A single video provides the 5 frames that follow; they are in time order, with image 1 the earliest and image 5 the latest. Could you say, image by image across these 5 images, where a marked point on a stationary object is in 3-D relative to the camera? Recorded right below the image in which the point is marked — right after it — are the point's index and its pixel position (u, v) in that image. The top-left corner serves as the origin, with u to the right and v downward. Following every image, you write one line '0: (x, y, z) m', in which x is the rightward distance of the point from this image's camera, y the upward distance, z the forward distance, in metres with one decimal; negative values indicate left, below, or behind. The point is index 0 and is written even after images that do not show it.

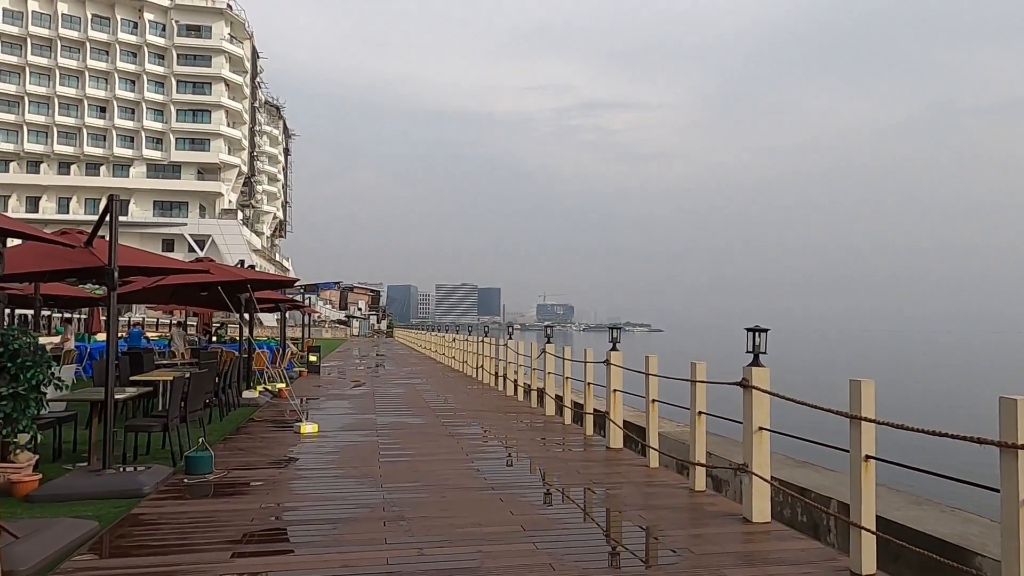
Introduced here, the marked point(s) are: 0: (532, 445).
0: (+0.2, -1.9, +8.6) m
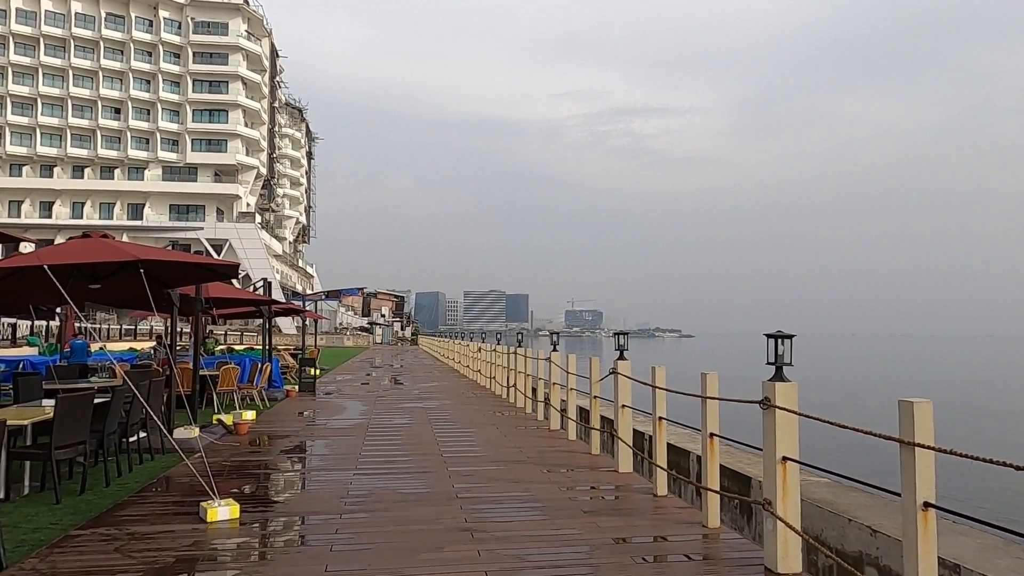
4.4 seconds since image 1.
0: (+0.7, -1.7, +4.6) m
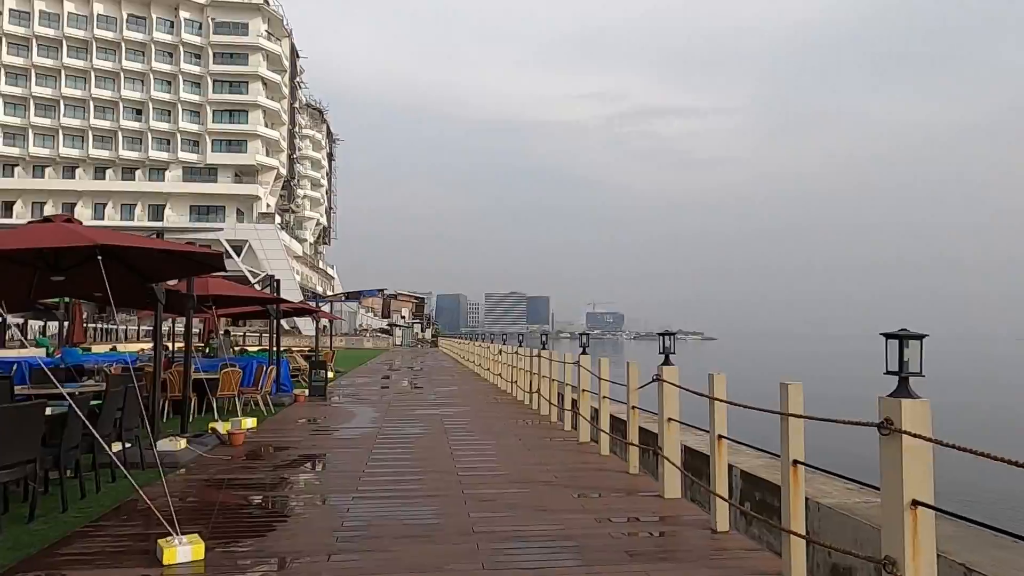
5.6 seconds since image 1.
0: (+0.8, -1.6, +3.5) m
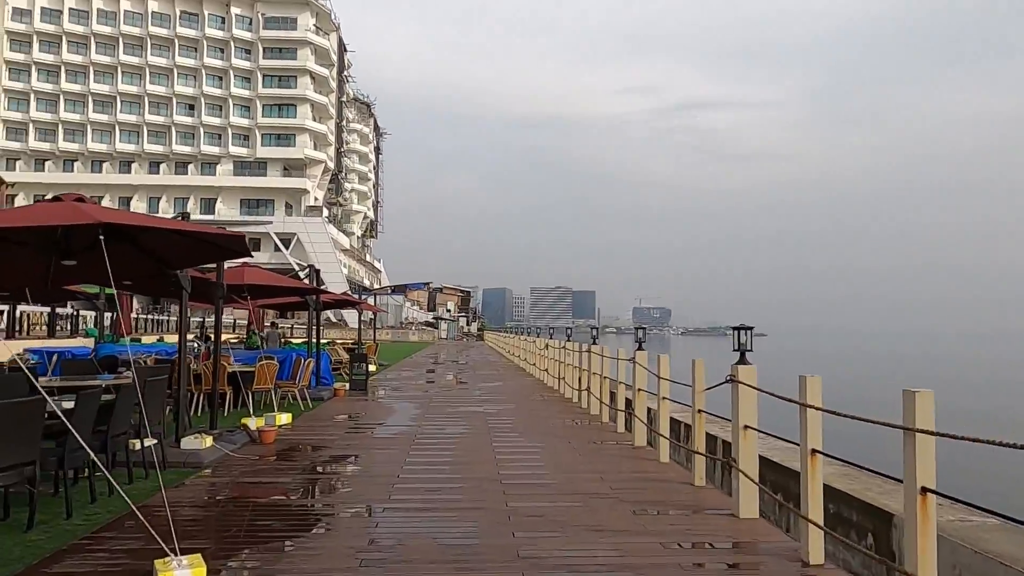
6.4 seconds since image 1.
0: (+1.0, -1.6, +2.7) m
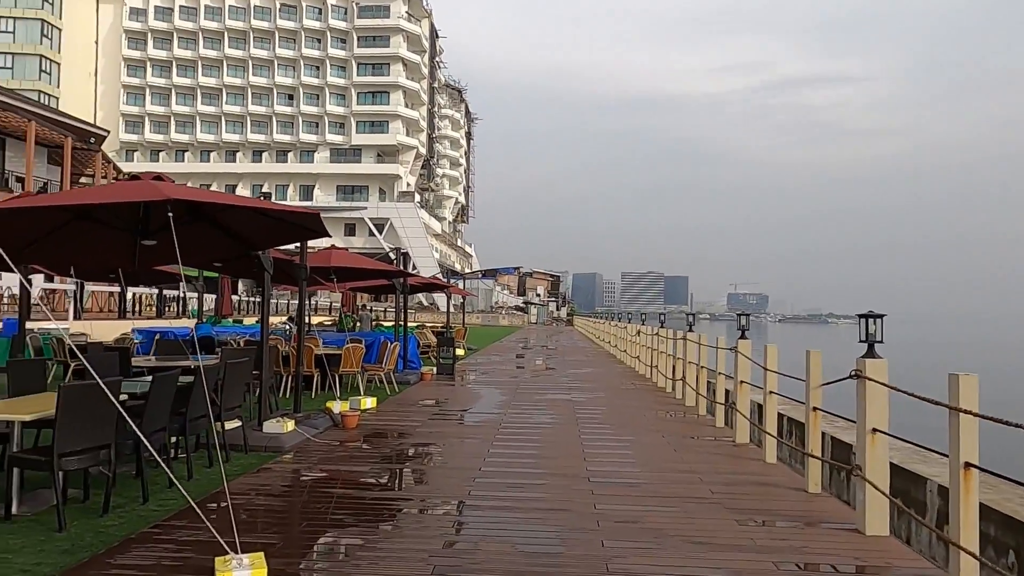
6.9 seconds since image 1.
0: (+1.3, -1.5, +2.1) m
